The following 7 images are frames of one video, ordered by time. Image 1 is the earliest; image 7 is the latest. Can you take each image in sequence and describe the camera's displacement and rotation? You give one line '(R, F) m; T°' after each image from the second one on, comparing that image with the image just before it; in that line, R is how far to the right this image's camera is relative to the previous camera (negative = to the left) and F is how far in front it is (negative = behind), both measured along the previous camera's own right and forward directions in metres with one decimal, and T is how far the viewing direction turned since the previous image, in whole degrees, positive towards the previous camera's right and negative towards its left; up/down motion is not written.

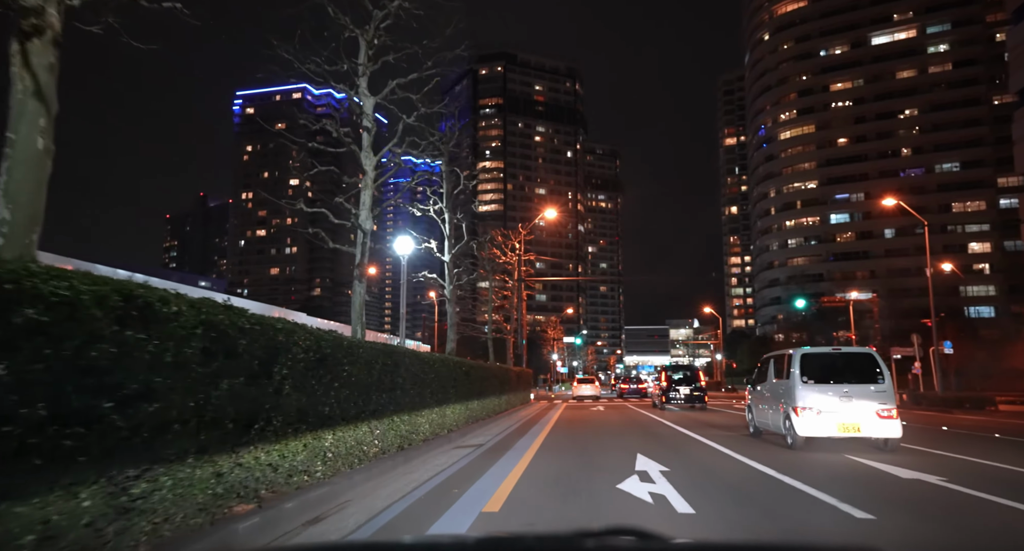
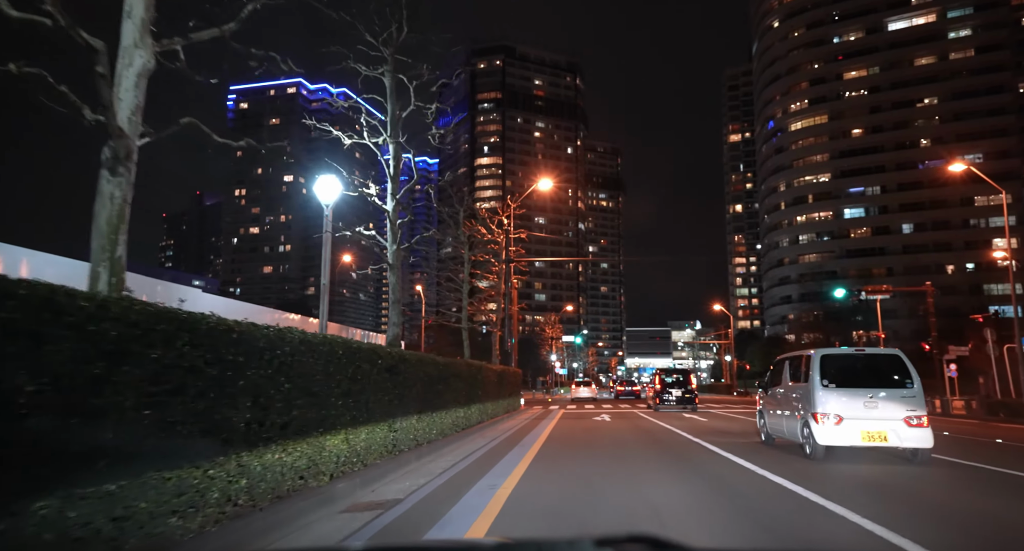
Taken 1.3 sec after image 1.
(+0.3, +3.0) m; 0°
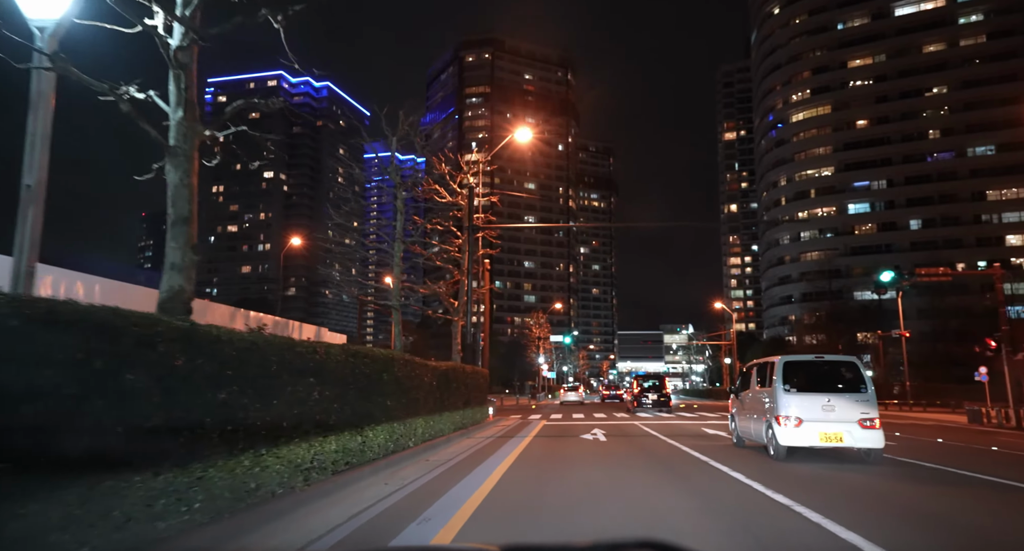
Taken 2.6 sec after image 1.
(+0.5, +3.4) m; +1°
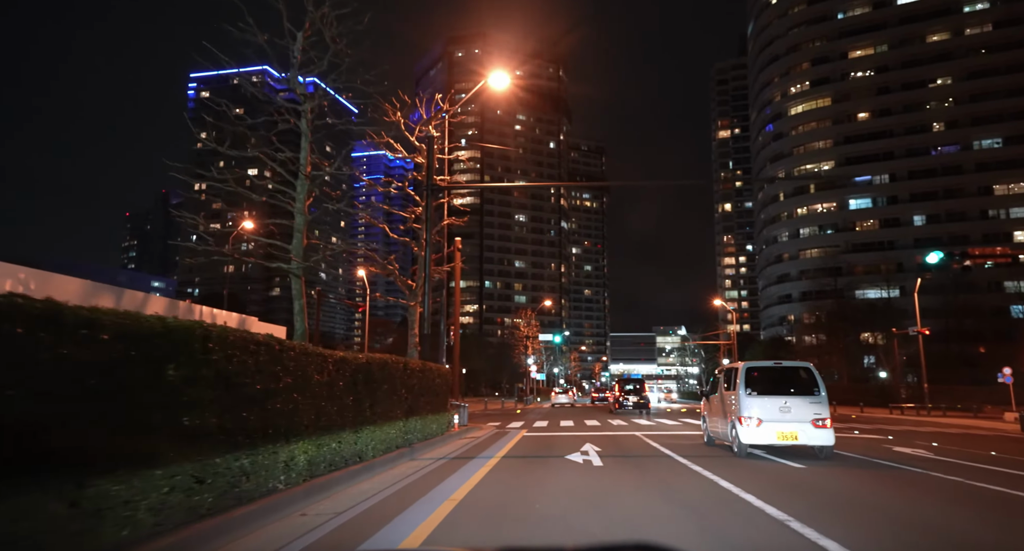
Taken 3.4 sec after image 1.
(+0.3, +2.4) m; +1°
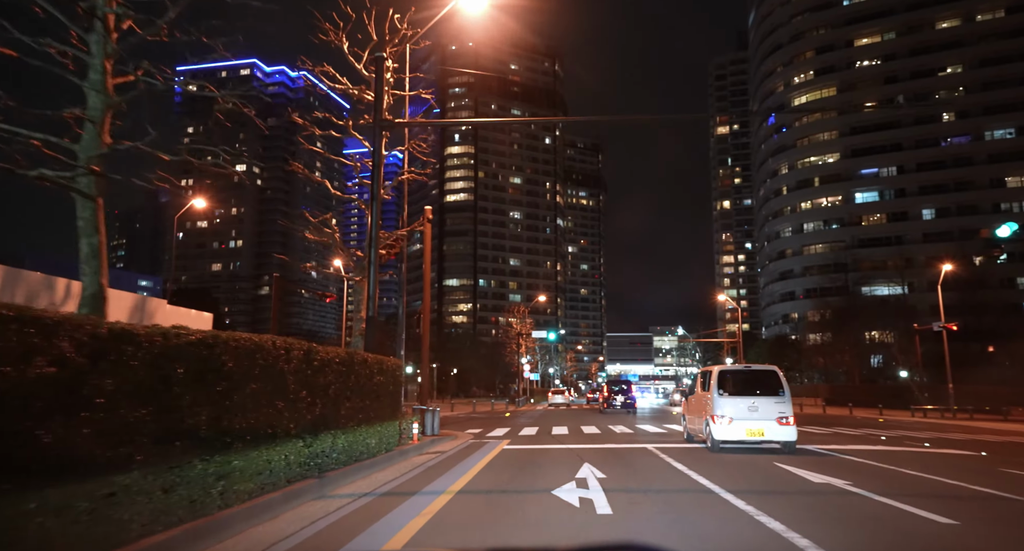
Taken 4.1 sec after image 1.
(+0.2, +2.1) m; 0°
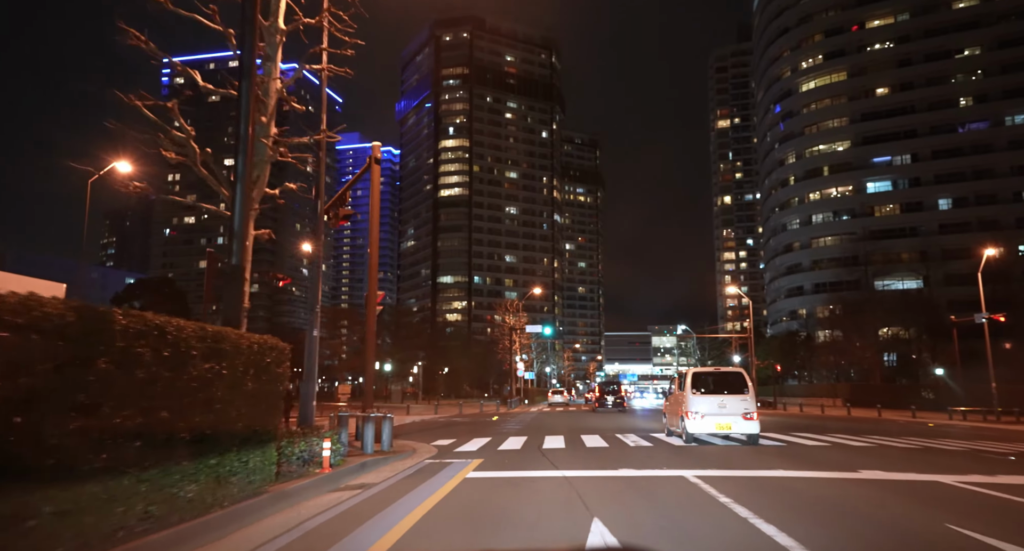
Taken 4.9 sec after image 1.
(+0.2, +2.6) m; 0°
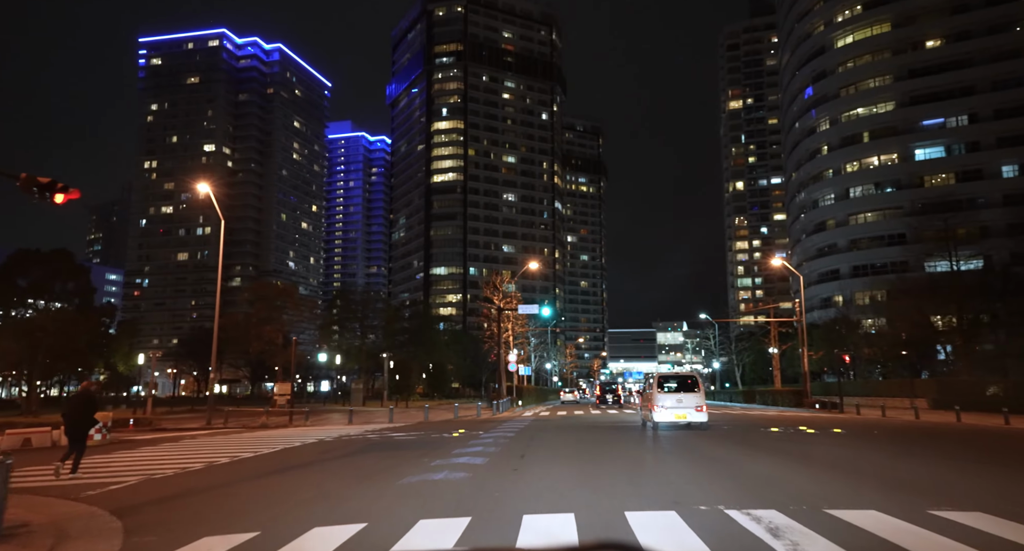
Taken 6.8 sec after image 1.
(+0.5, +6.4) m; 0°
